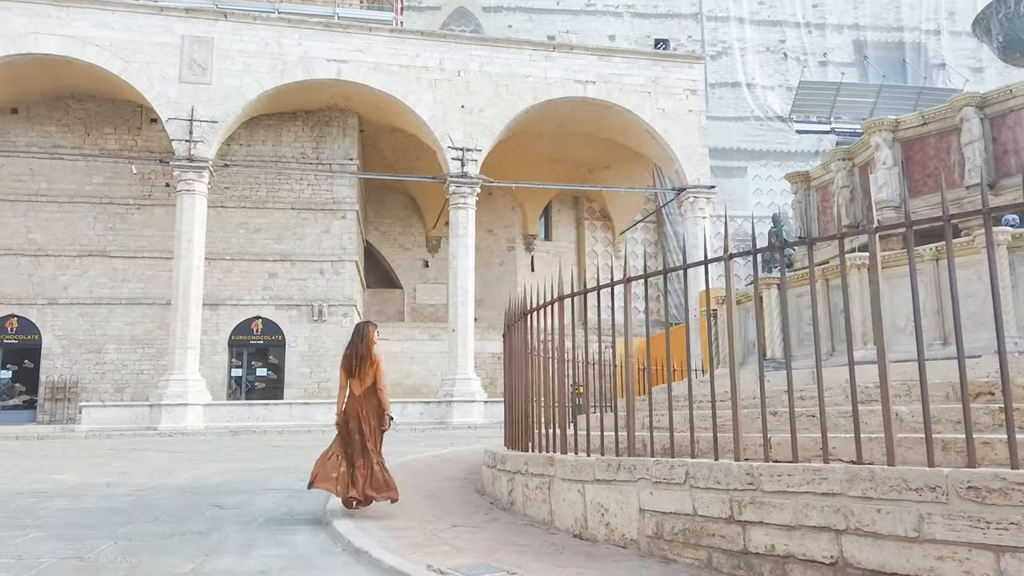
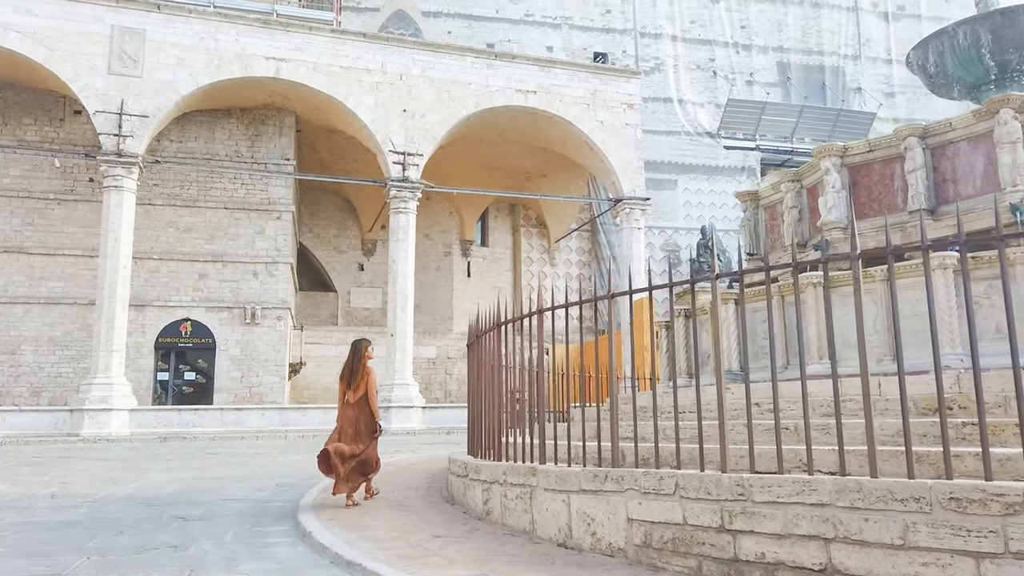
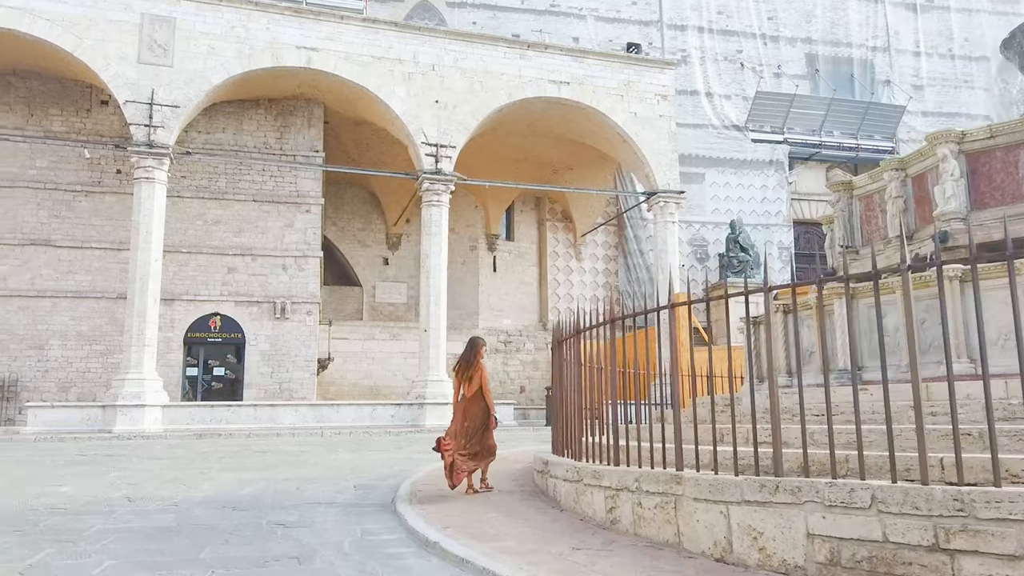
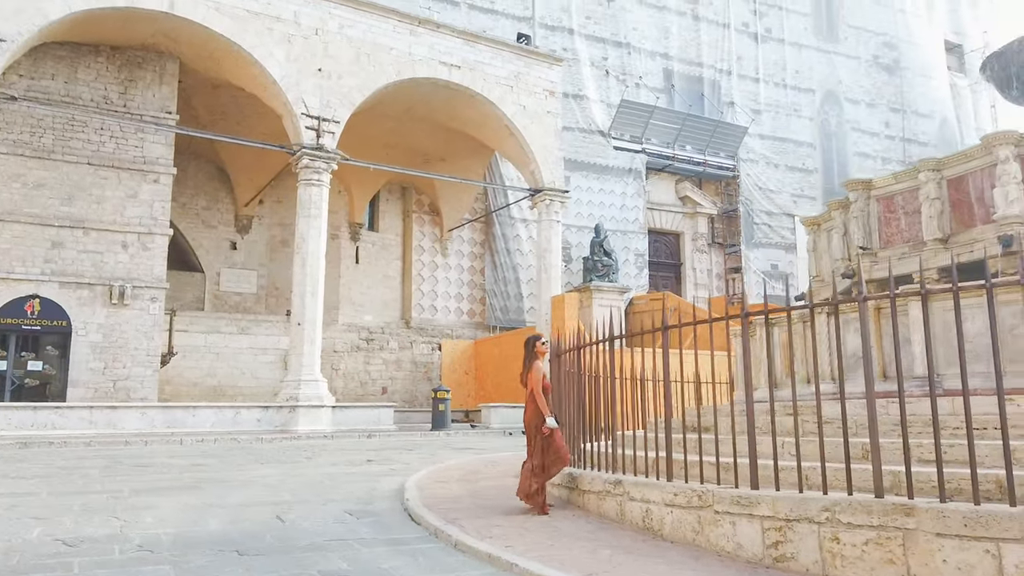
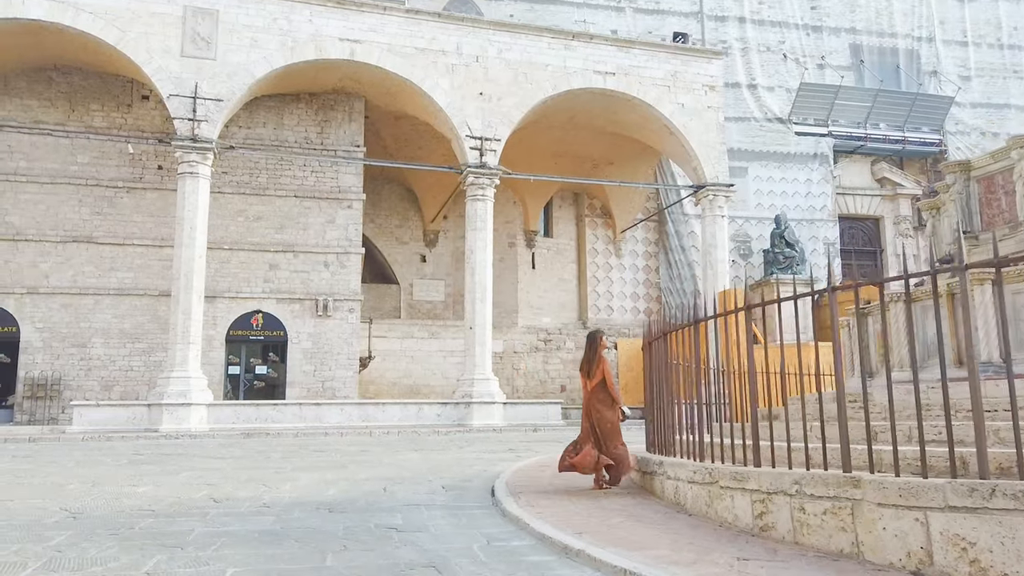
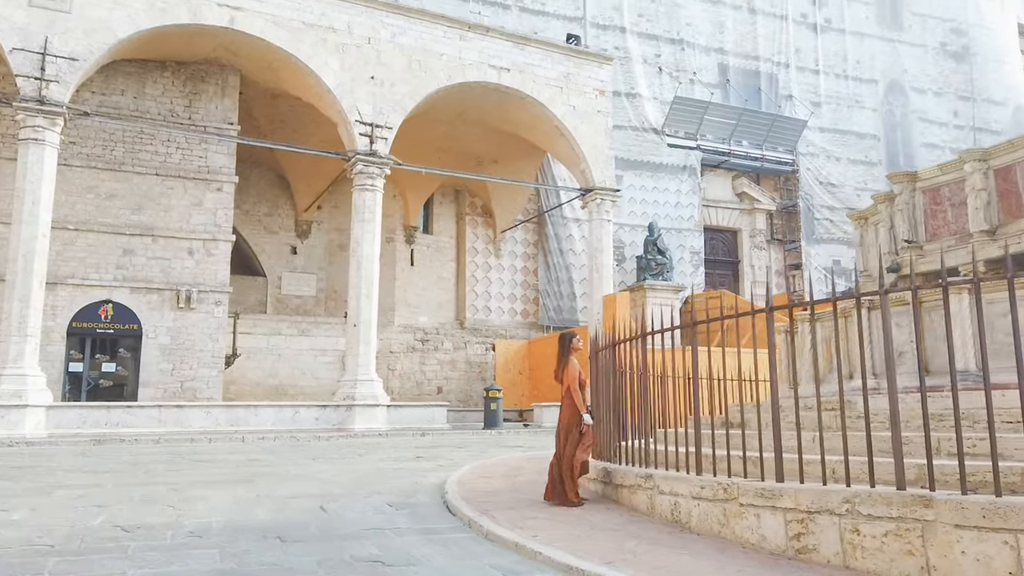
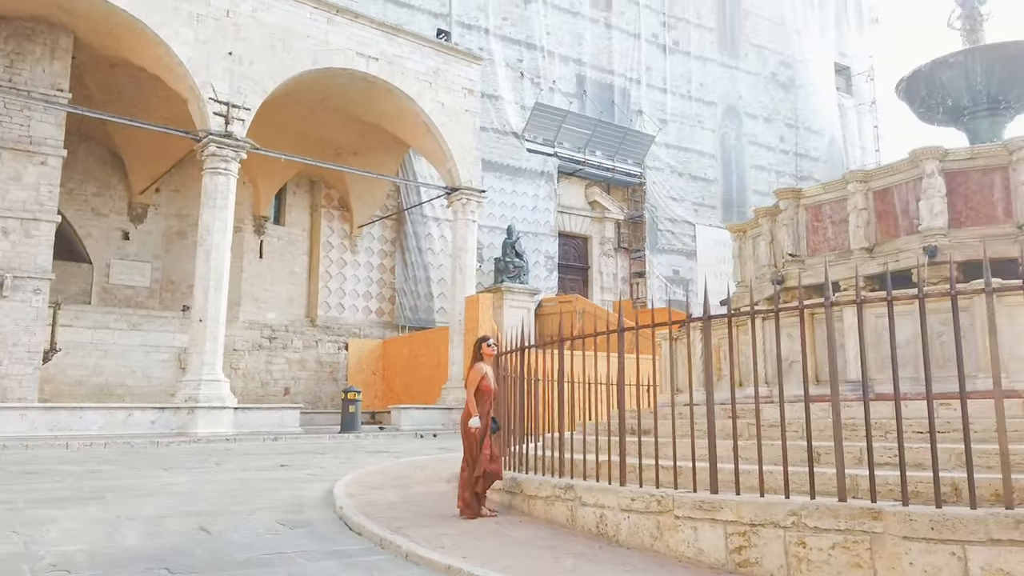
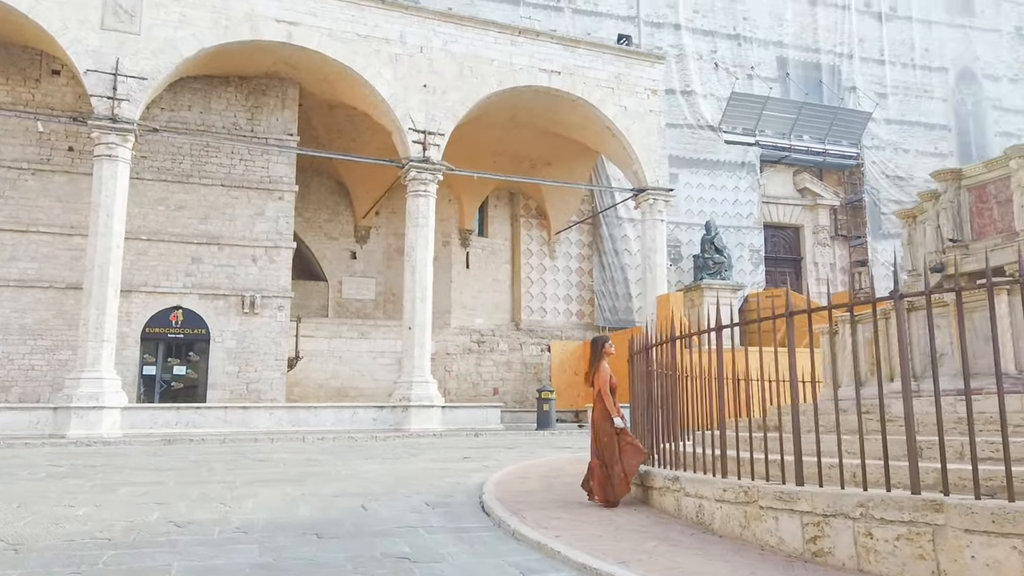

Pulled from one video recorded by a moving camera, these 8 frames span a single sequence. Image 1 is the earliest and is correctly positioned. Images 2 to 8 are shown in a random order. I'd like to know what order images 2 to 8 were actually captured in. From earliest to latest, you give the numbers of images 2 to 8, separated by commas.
2, 3, 5, 8, 6, 4, 7
